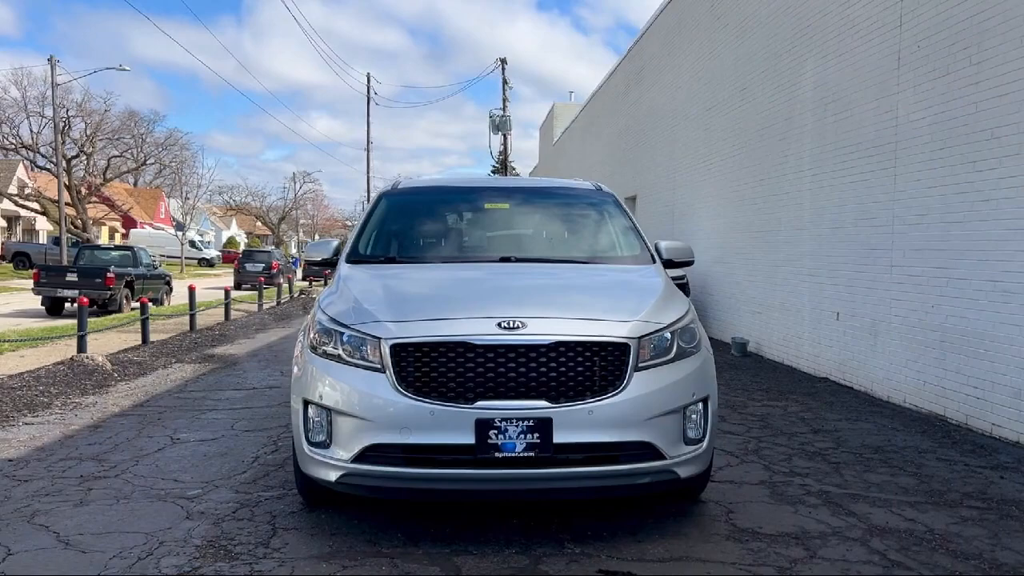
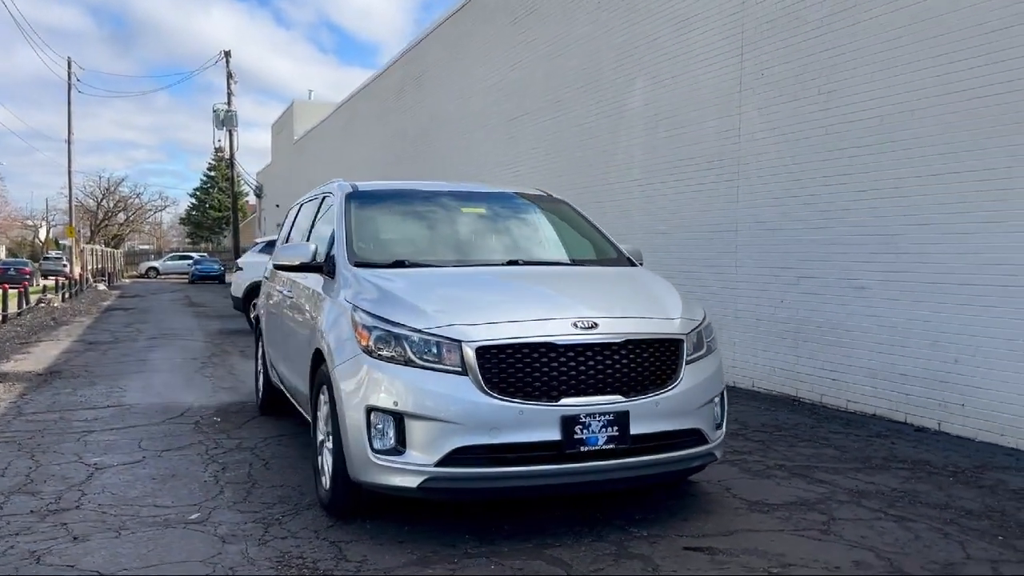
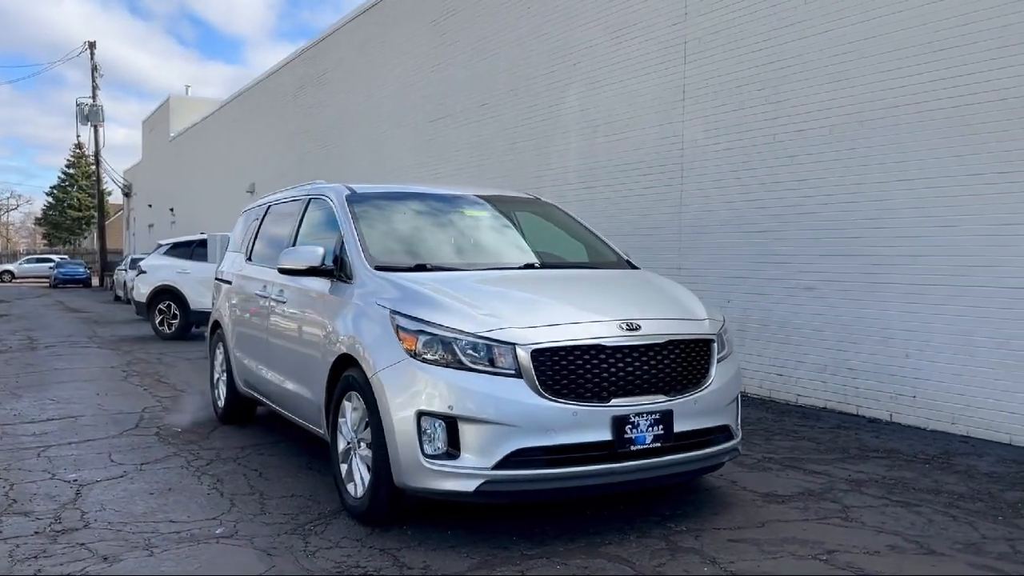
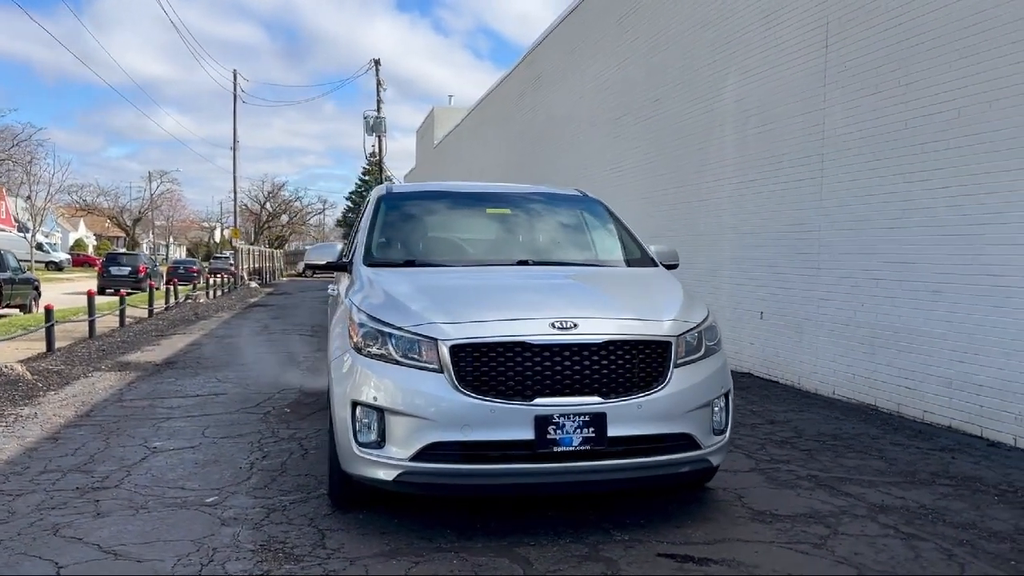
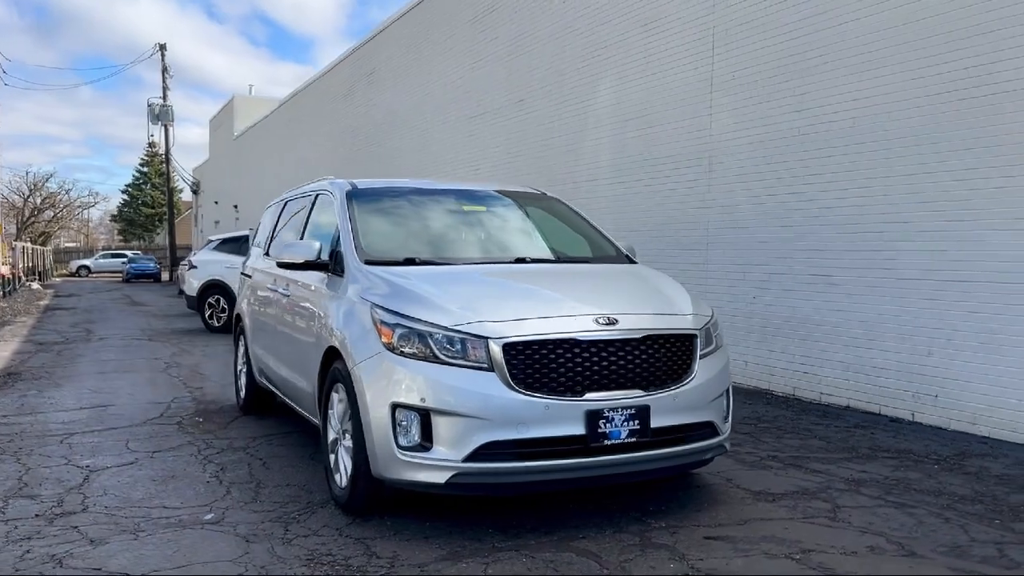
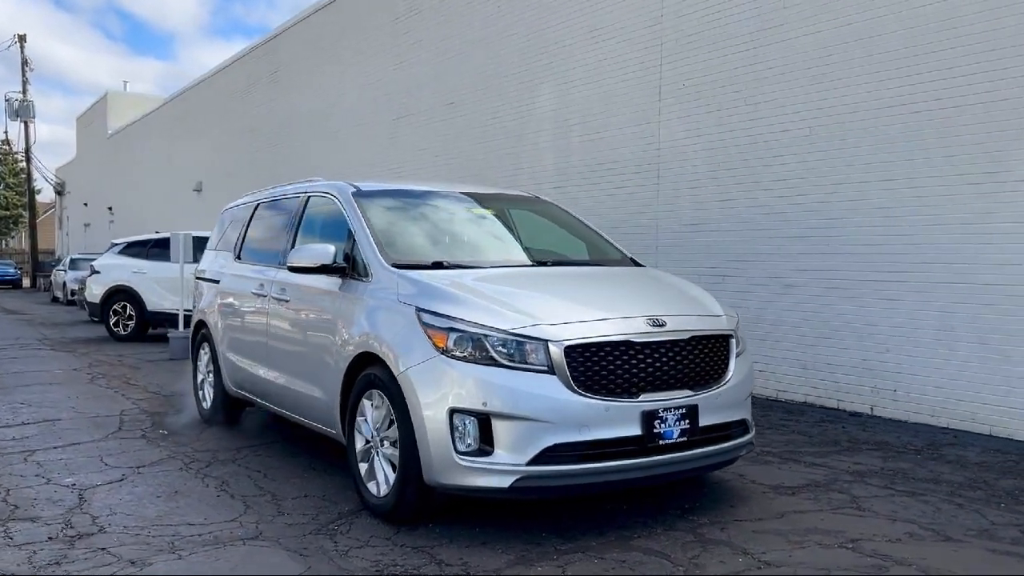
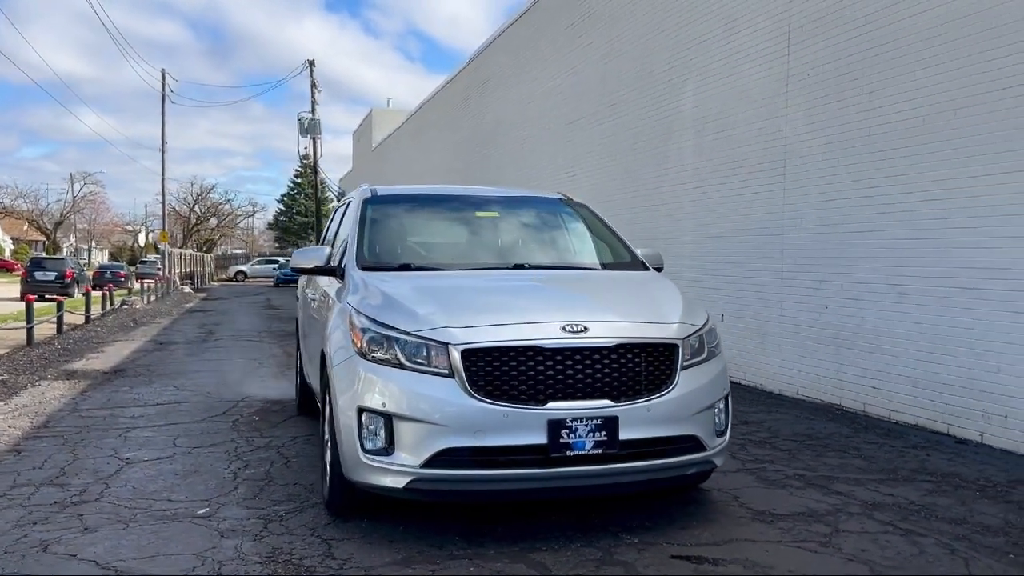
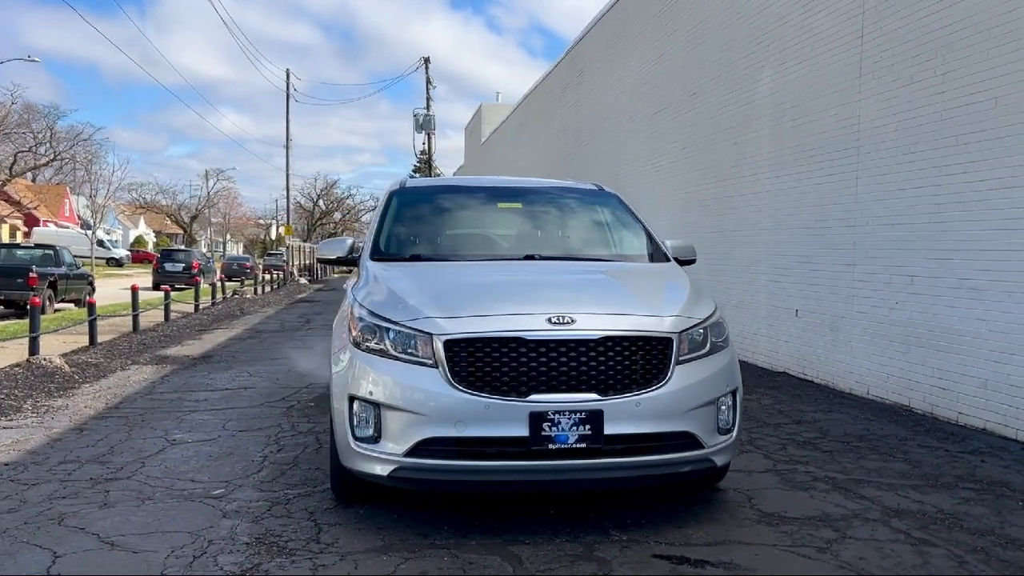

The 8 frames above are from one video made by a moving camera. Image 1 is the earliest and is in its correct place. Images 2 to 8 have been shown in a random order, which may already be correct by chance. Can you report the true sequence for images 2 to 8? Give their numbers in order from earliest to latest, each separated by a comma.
8, 4, 7, 2, 5, 3, 6
